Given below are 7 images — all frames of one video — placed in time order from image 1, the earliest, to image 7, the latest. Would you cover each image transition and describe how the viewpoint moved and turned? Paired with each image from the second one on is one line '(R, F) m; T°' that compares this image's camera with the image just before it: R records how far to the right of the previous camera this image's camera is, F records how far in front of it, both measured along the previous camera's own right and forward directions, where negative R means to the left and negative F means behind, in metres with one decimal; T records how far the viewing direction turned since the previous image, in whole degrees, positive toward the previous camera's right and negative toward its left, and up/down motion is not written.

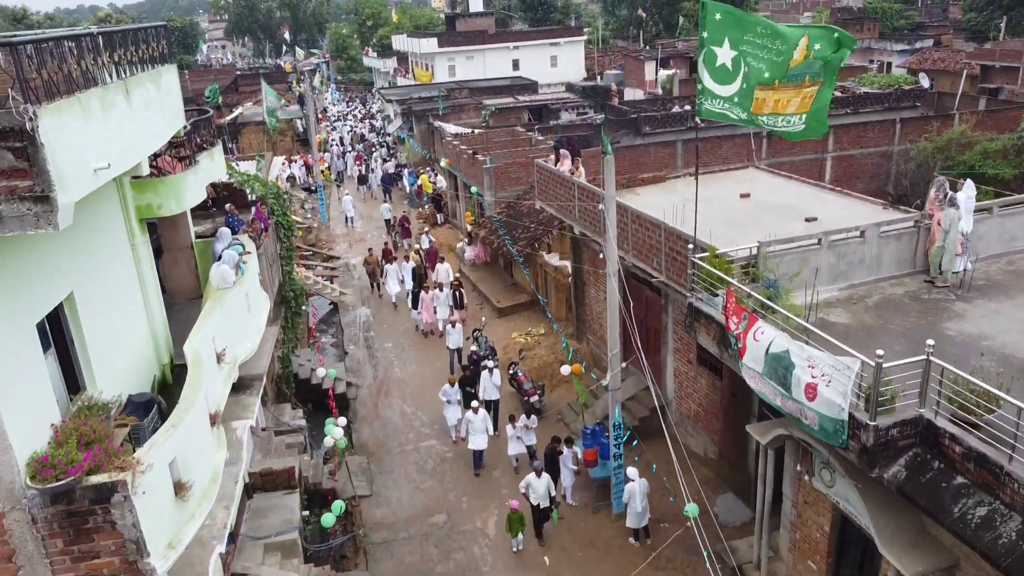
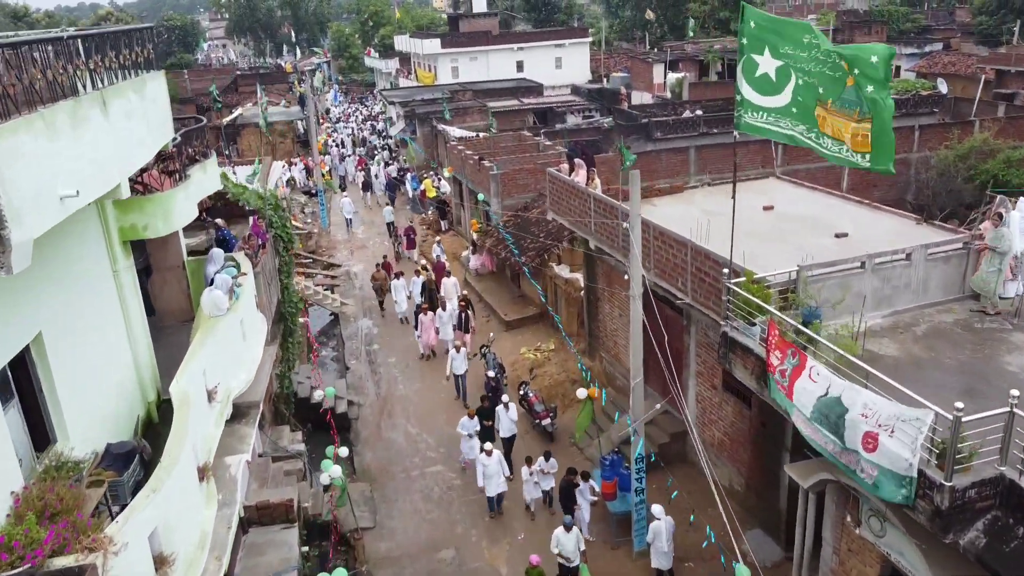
(-0.2, +0.7) m; 0°
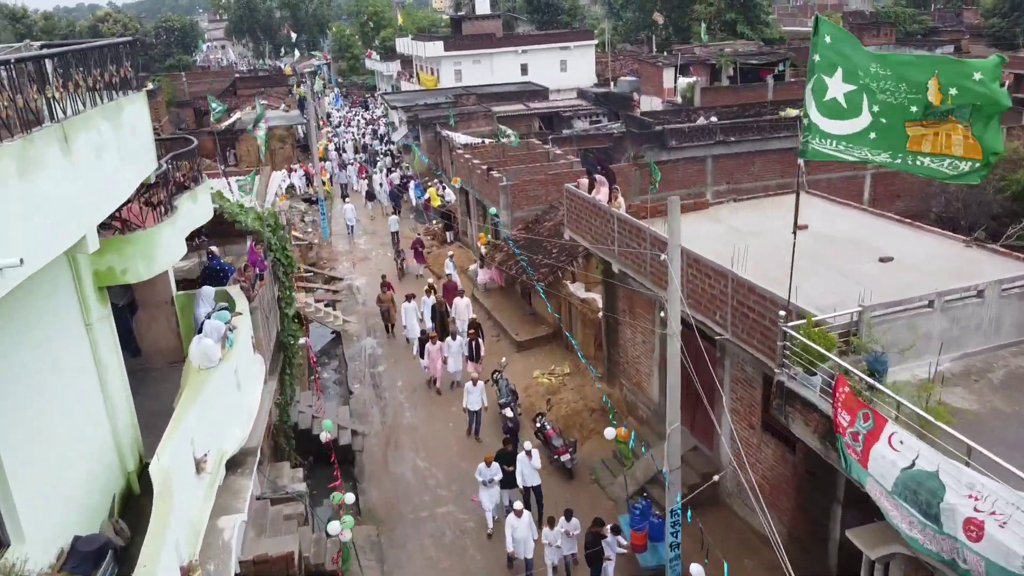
(-0.3, +0.9) m; 0°
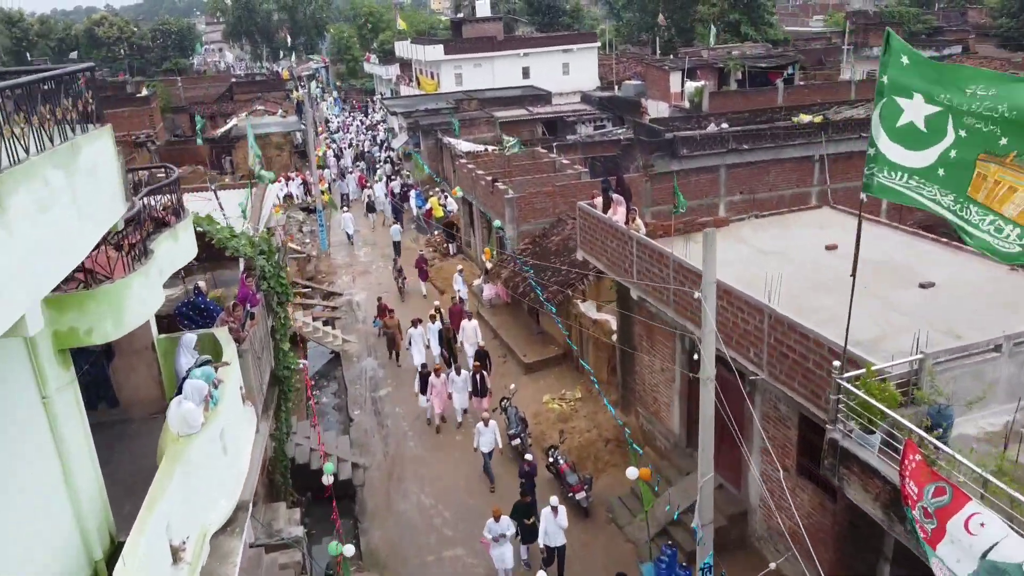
(-0.2, +0.8) m; 0°
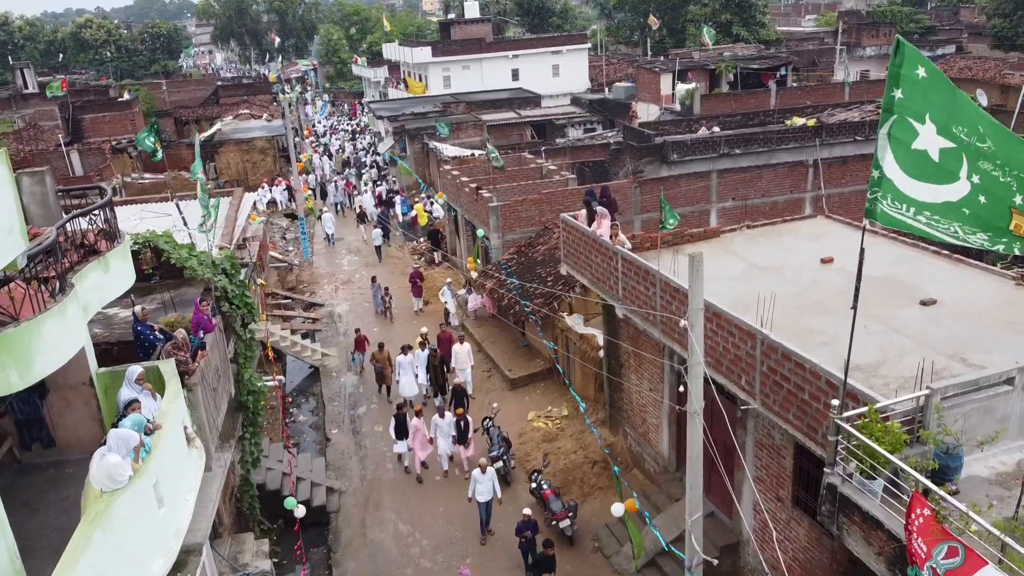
(+0.2, +0.6) m; 0°
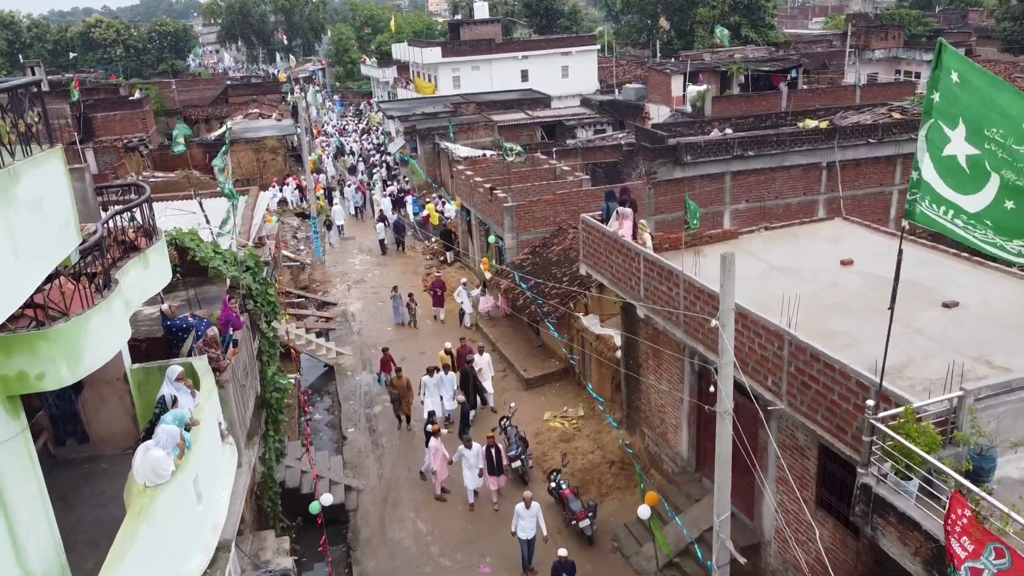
(-0.2, 0.0) m; 0°
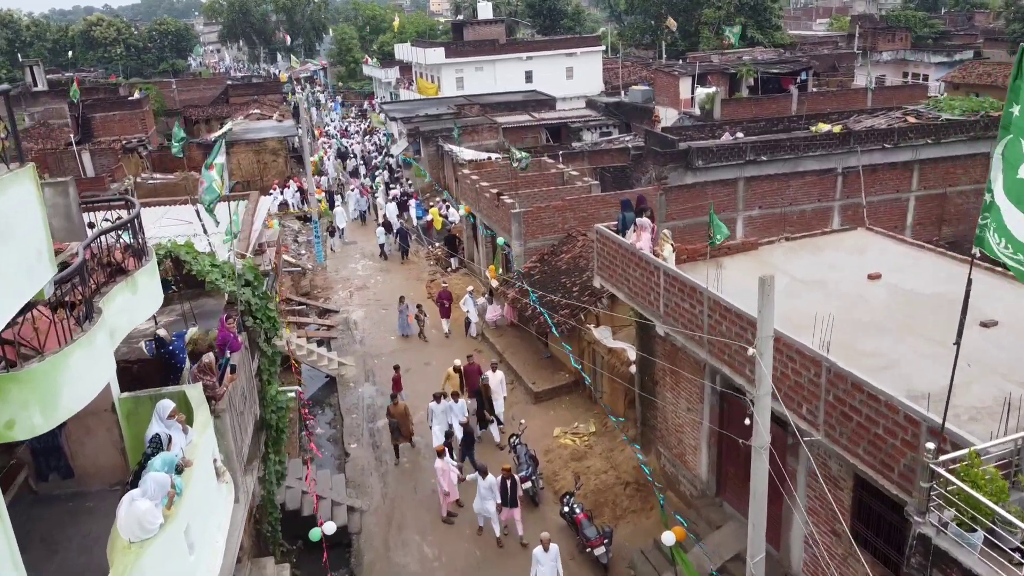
(-0.2, +0.5) m; 0°
